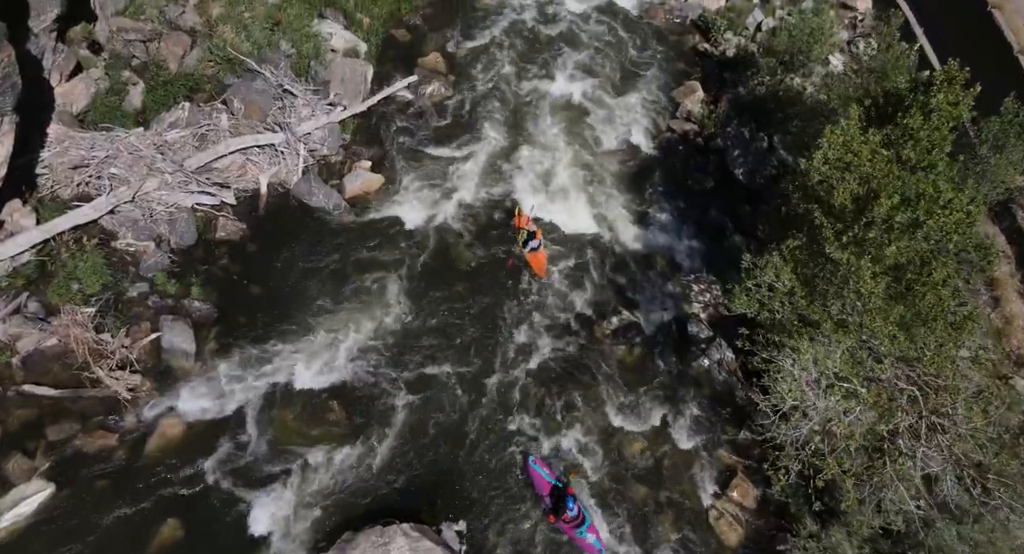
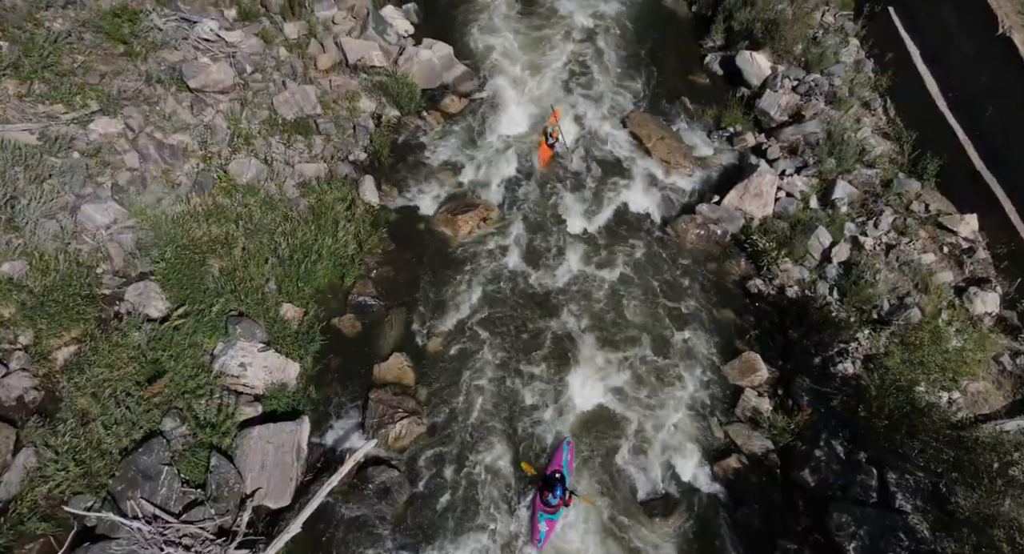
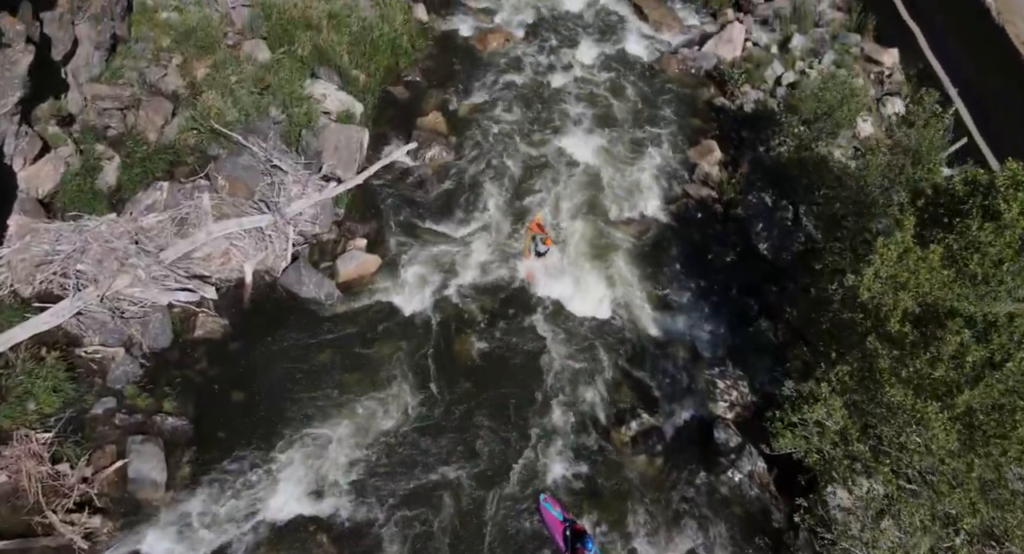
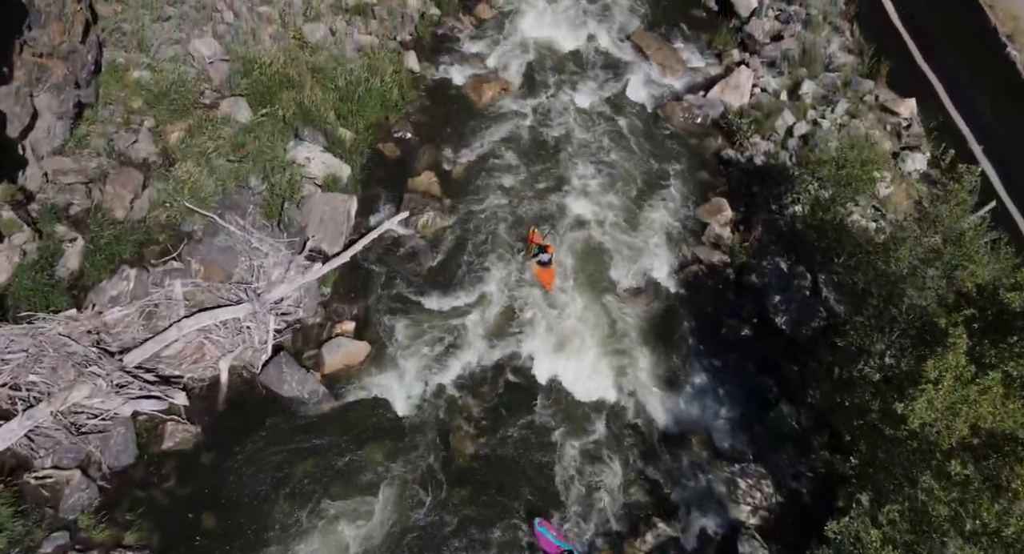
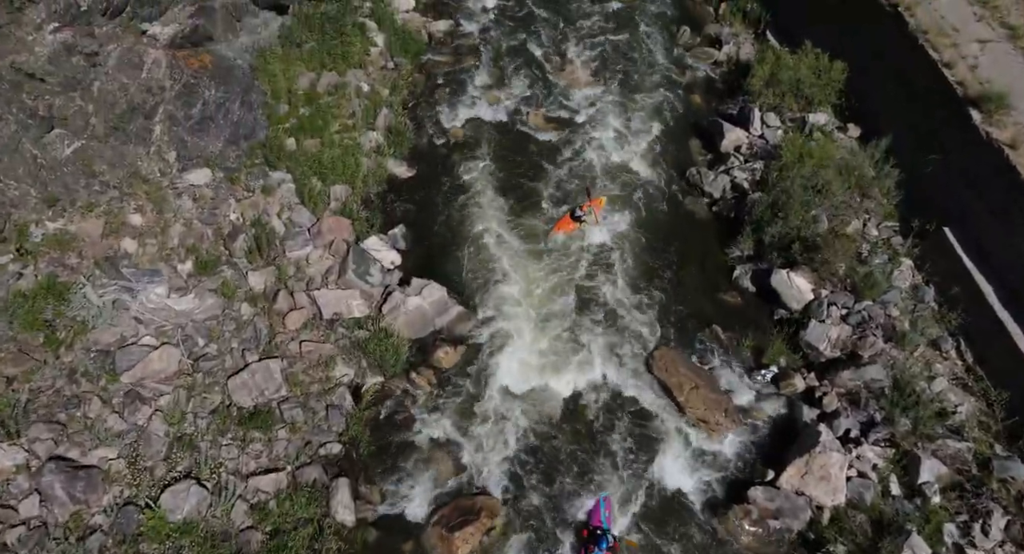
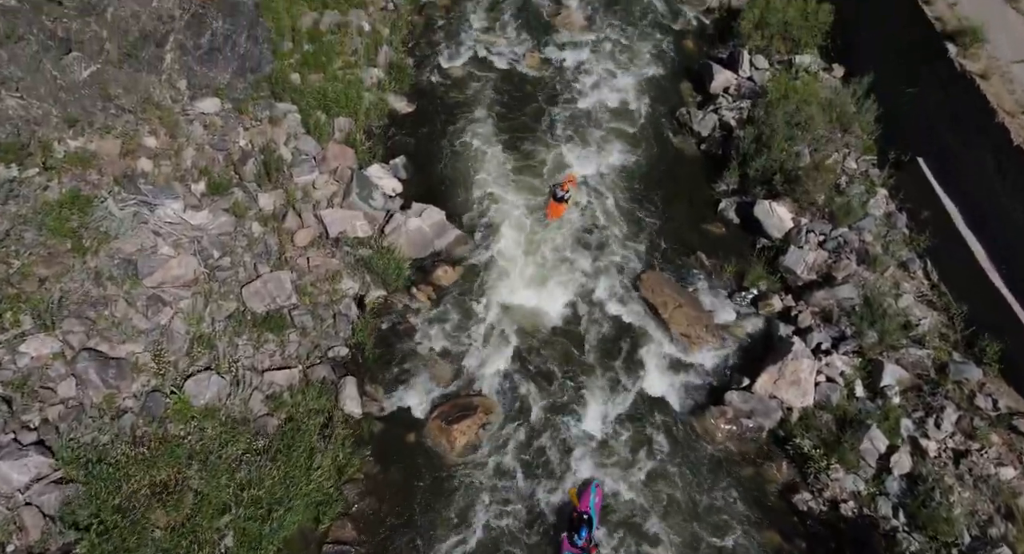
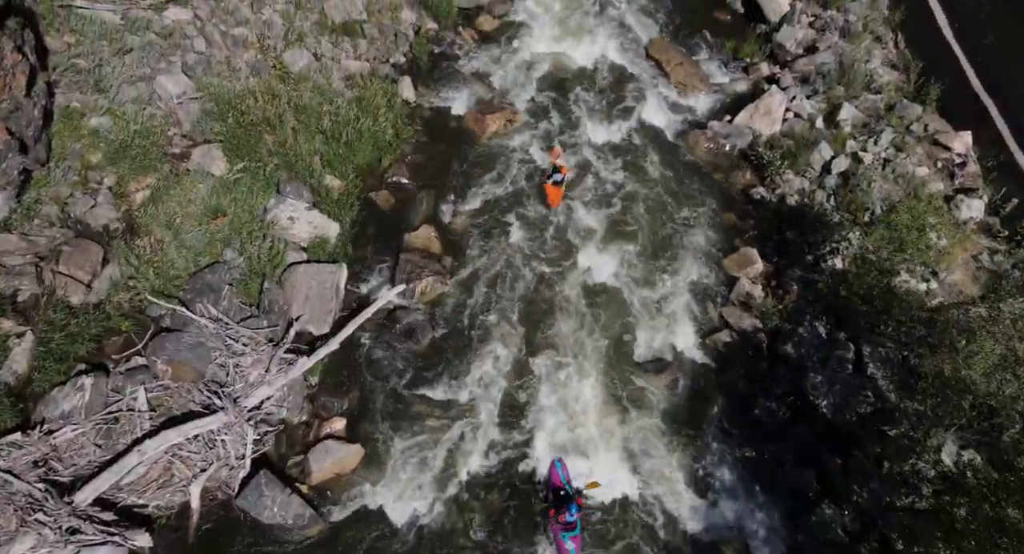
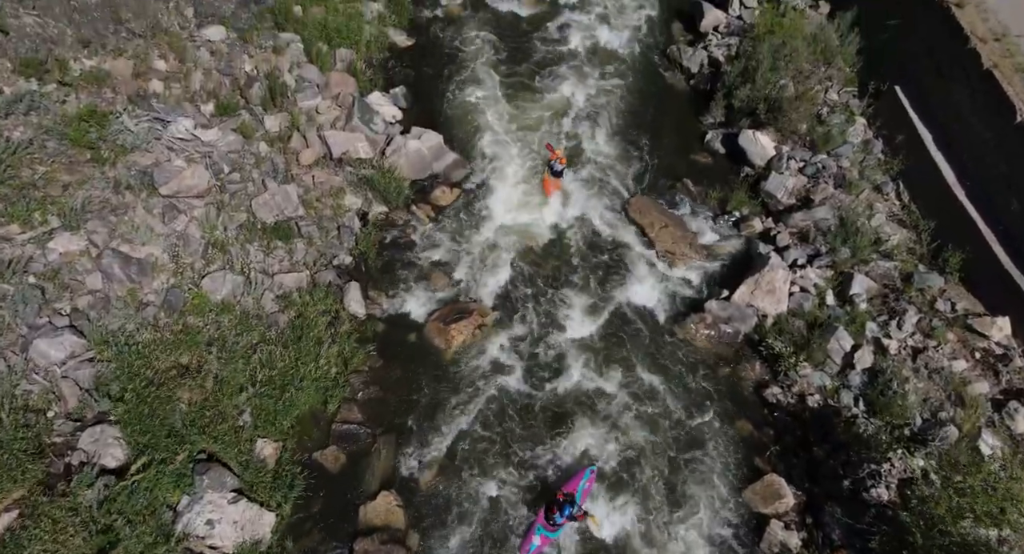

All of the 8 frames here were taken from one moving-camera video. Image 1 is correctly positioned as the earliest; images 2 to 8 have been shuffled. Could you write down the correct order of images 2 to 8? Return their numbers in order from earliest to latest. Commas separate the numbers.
3, 4, 7, 2, 8, 6, 5
